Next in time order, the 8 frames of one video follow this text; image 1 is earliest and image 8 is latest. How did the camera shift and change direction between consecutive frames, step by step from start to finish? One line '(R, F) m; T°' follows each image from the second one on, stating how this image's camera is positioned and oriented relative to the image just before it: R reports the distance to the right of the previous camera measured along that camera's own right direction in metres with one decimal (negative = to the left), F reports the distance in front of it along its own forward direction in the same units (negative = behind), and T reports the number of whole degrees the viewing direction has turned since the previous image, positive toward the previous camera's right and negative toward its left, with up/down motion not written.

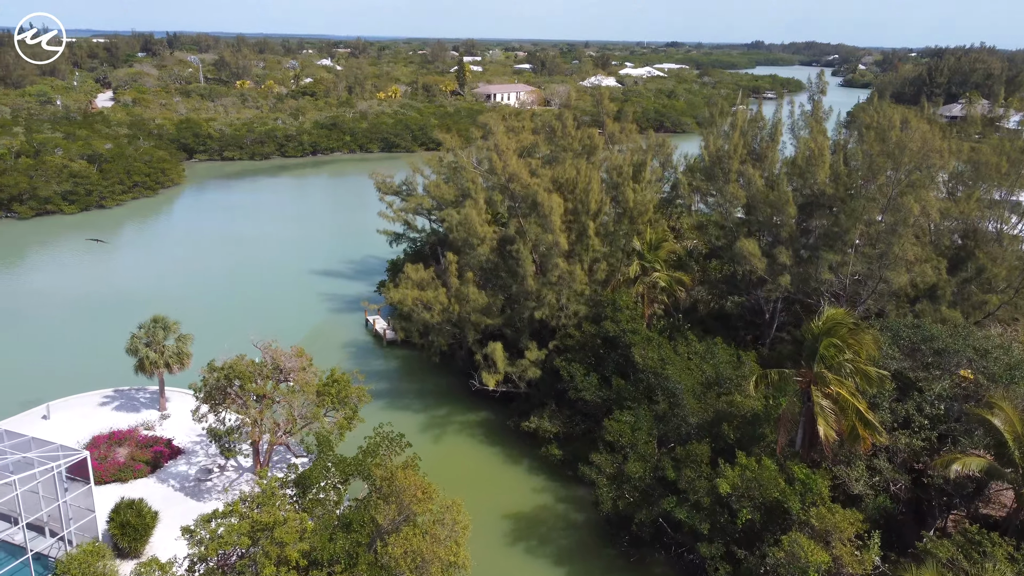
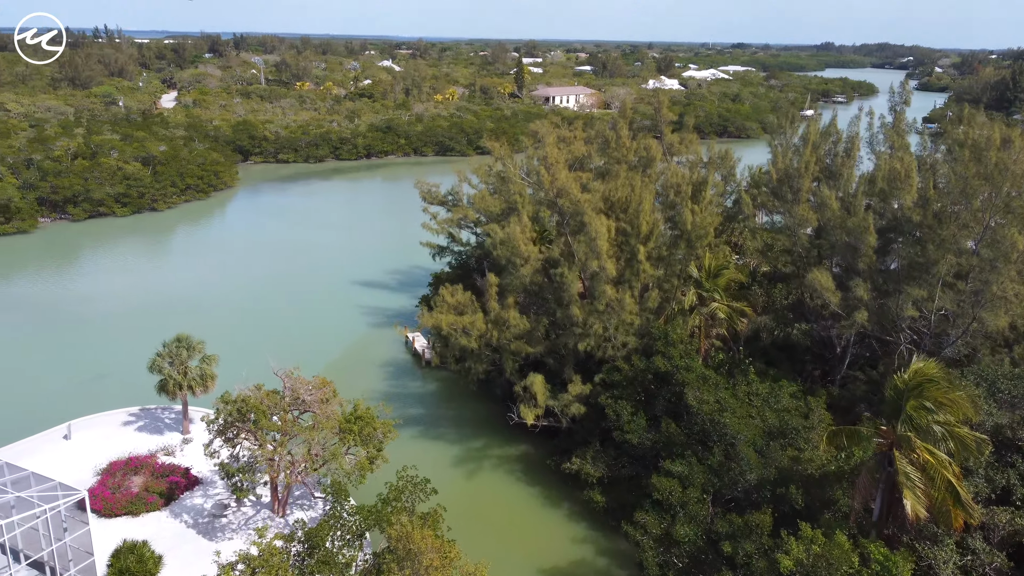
(+0.2, +1.2) m; -4°
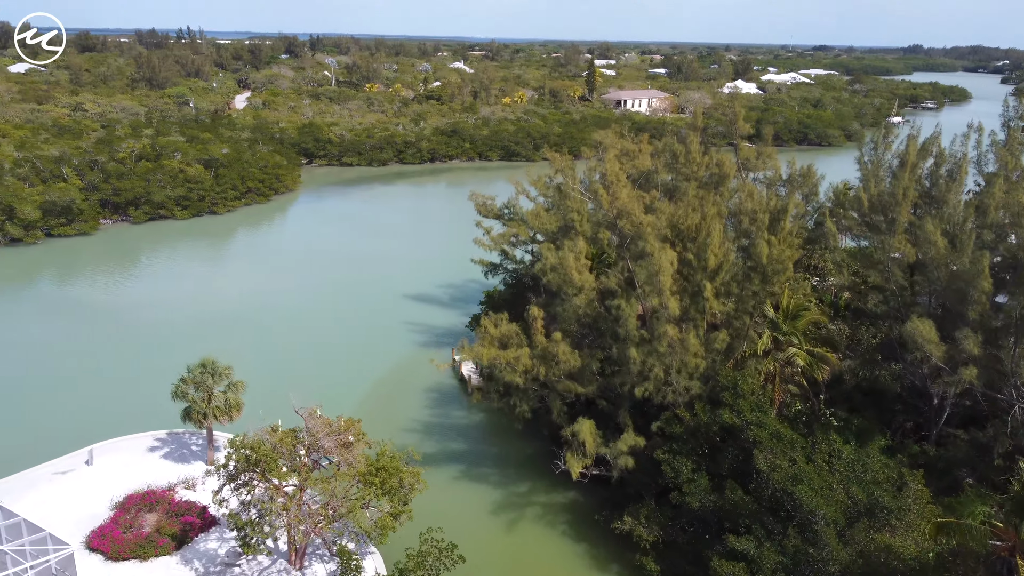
(+0.3, +1.4) m; -5°
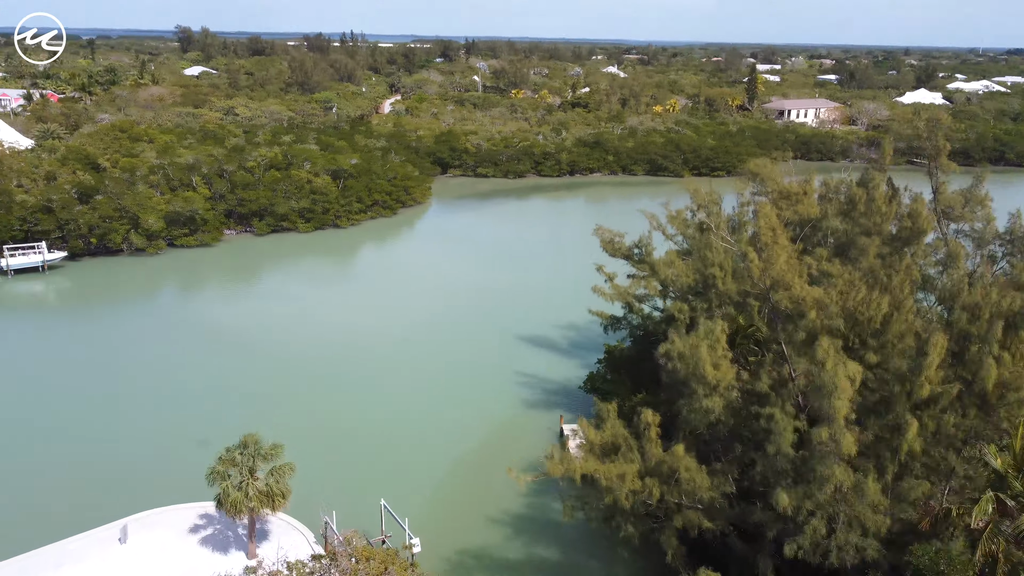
(+0.4, +3.1) m; -10°
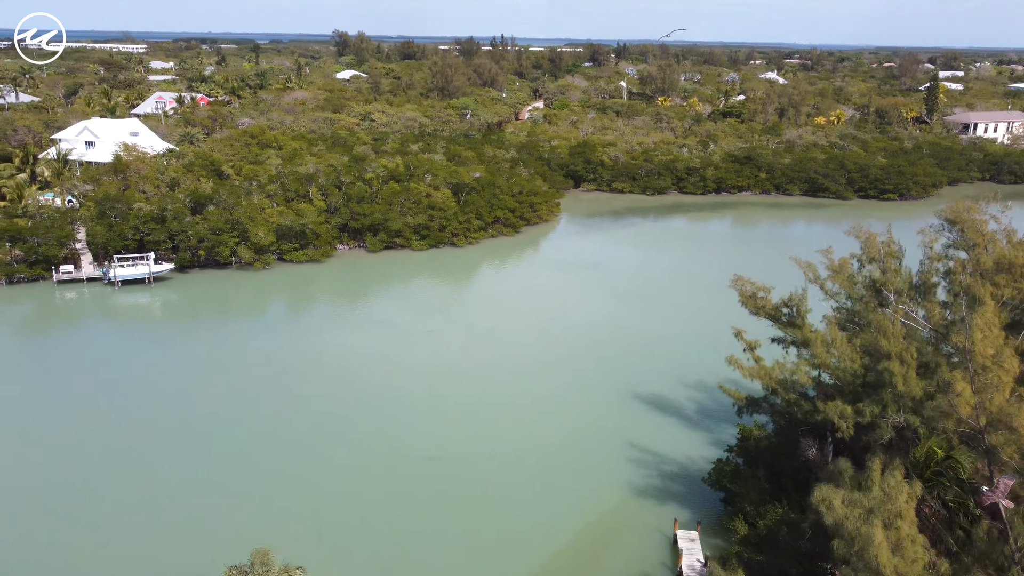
(+0.5, +3.0) m; -10°
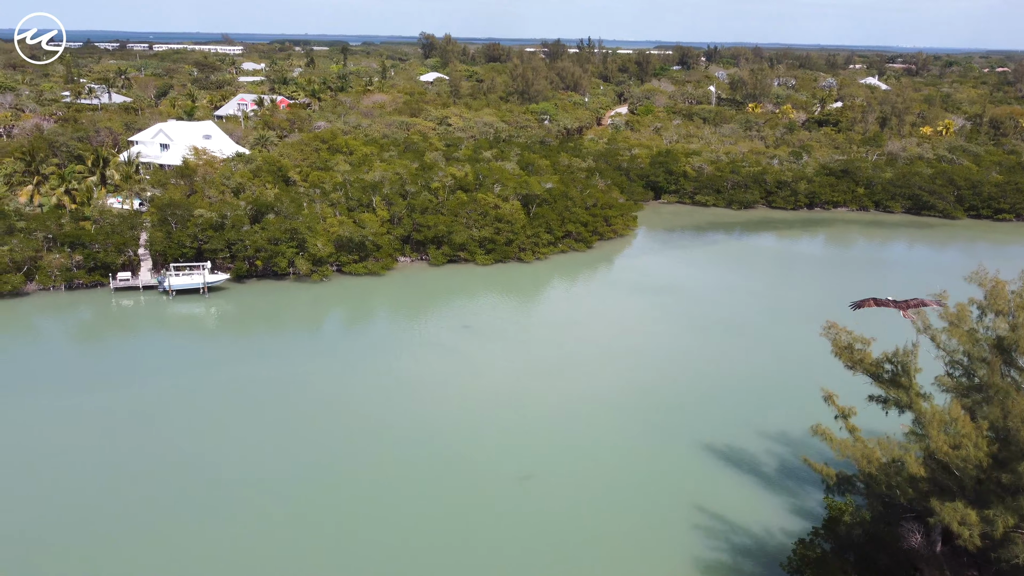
(+0.4, +1.8) m; -6°
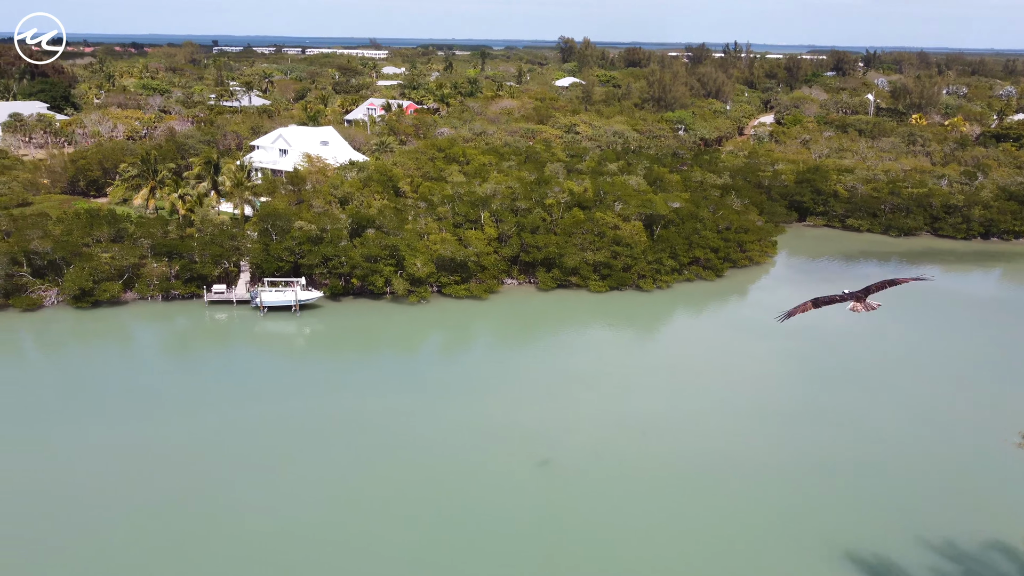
(+0.5, +2.6) m; -9°
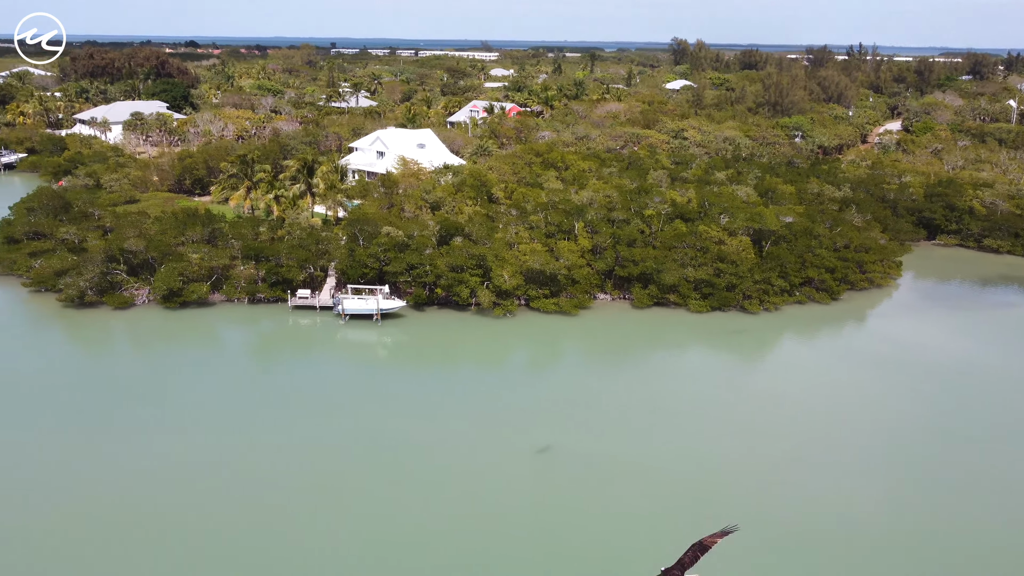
(+0.3, +1.4) m; -7°
